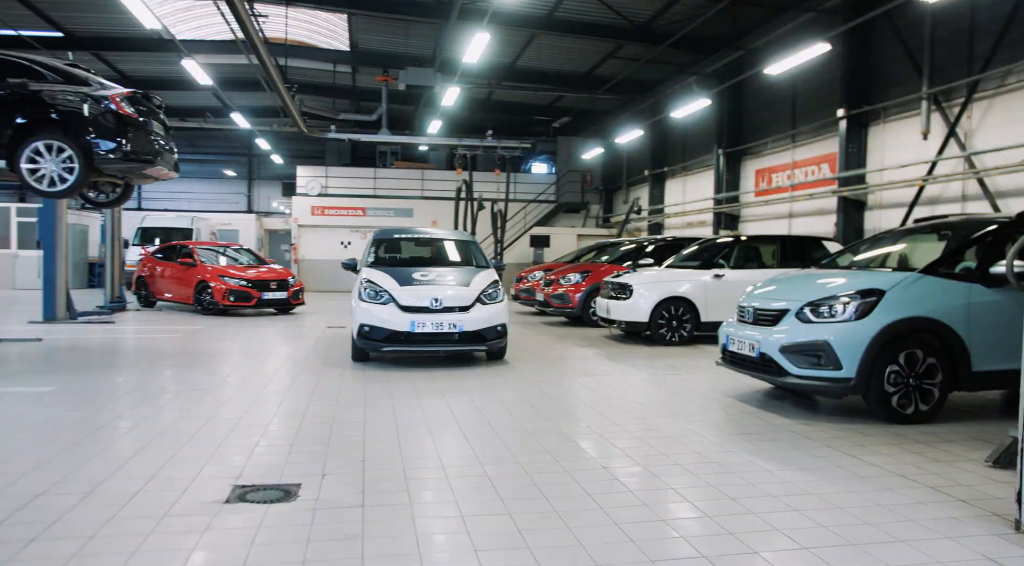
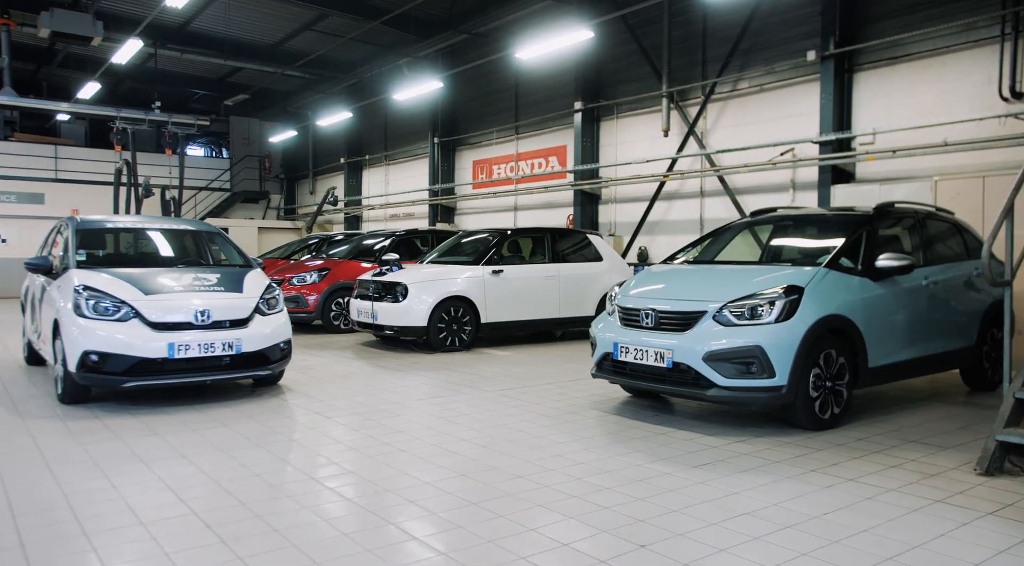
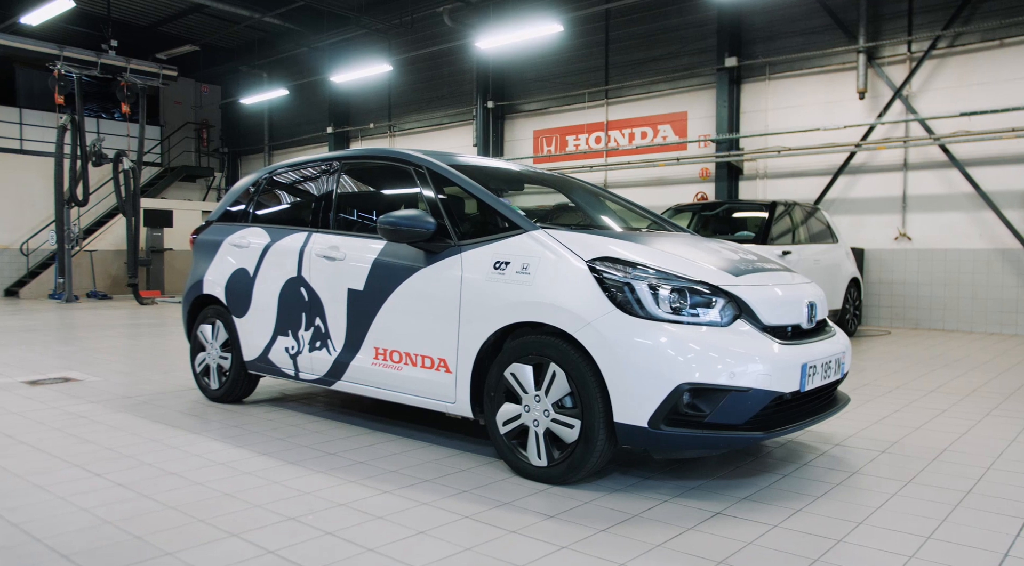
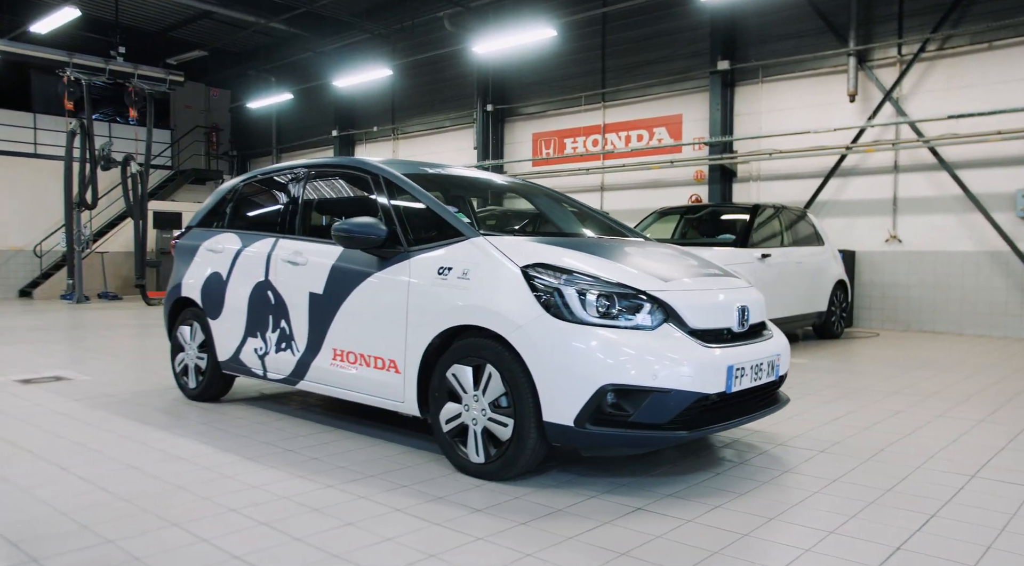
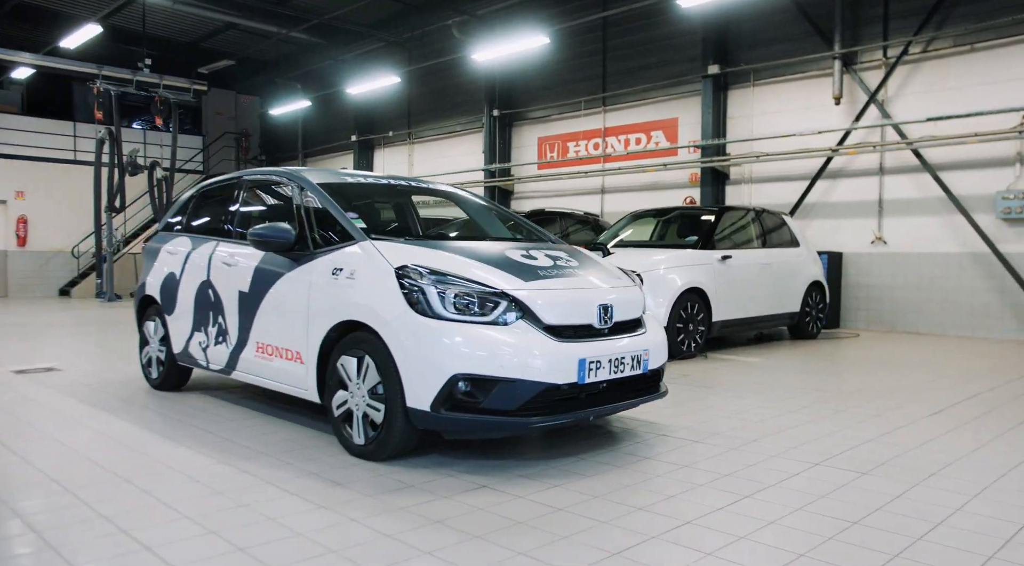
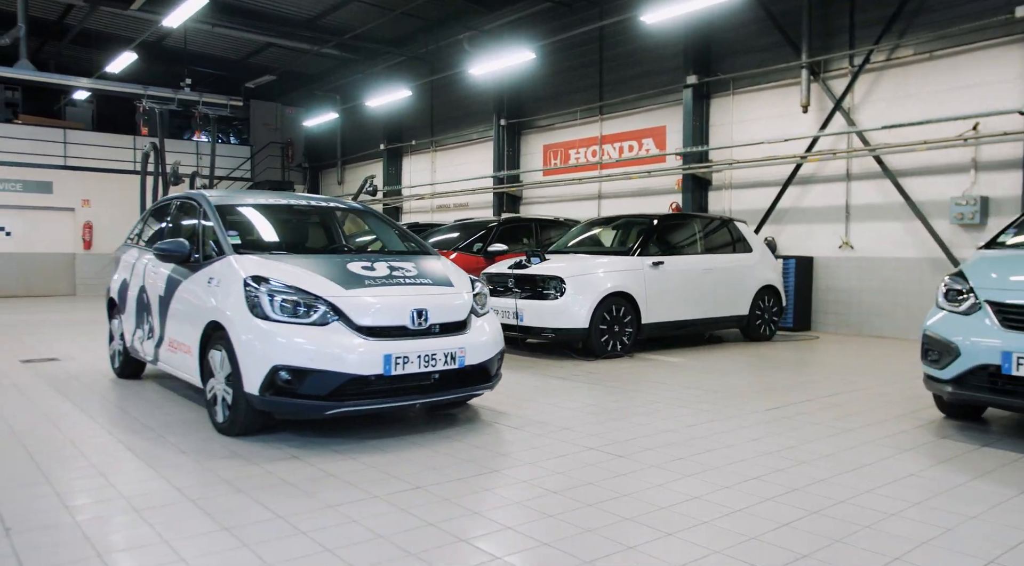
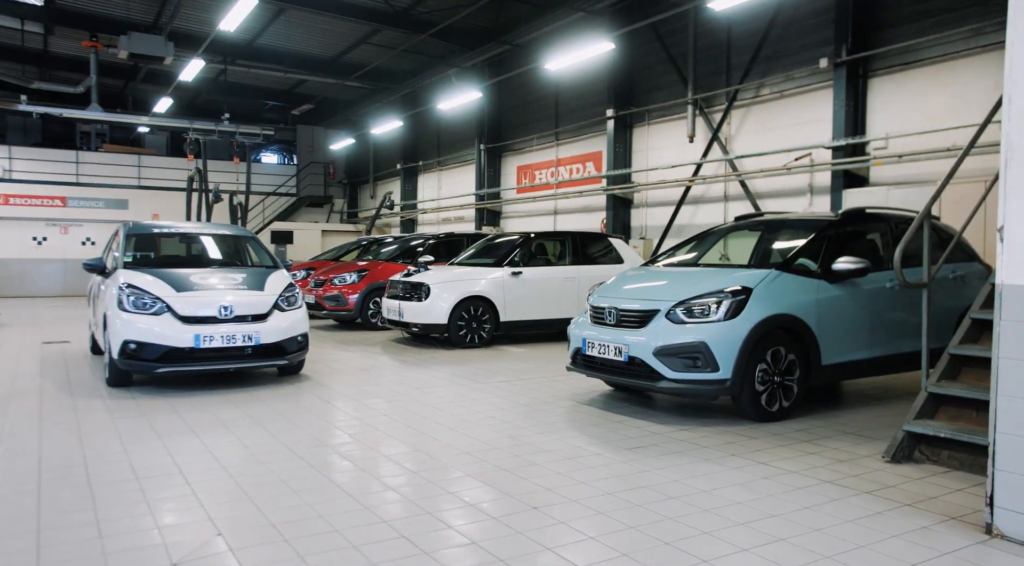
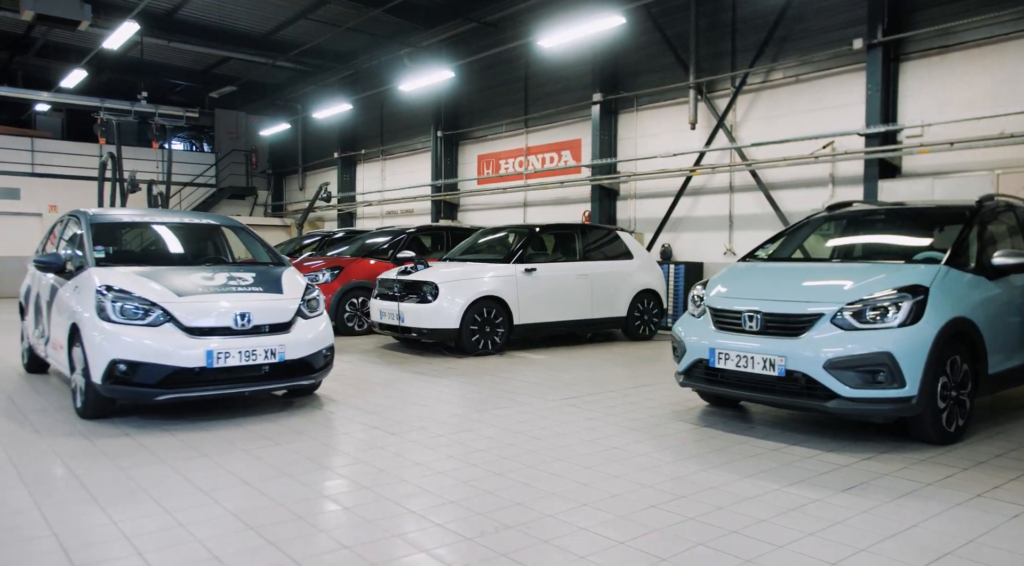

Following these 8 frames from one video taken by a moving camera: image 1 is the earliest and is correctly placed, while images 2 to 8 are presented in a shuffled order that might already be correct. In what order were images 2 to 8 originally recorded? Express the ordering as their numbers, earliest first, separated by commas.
7, 2, 8, 6, 5, 4, 3
